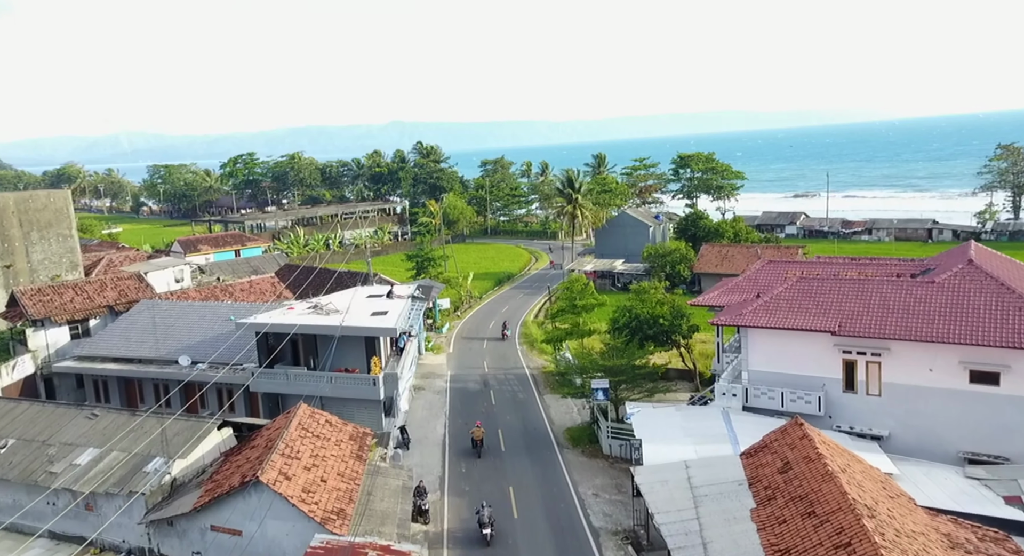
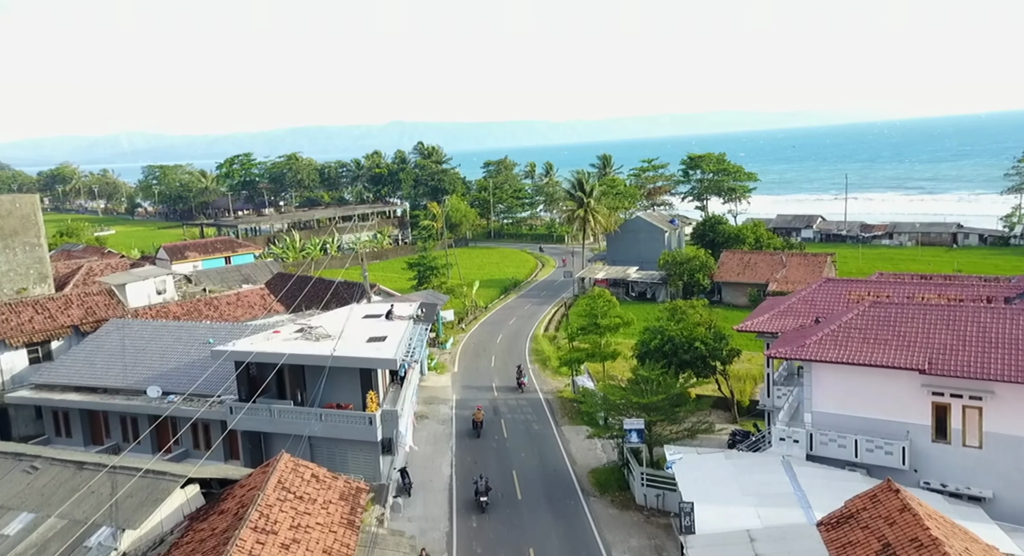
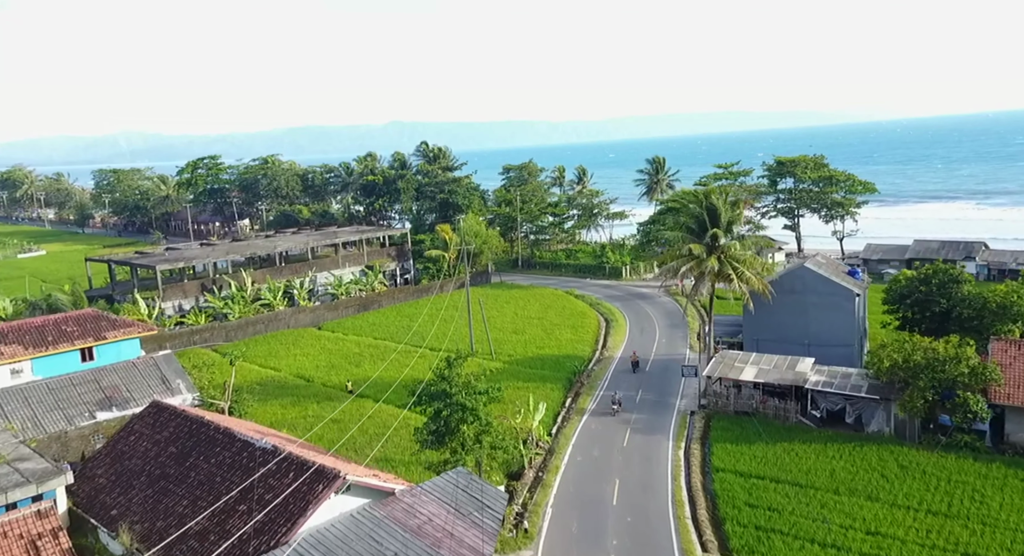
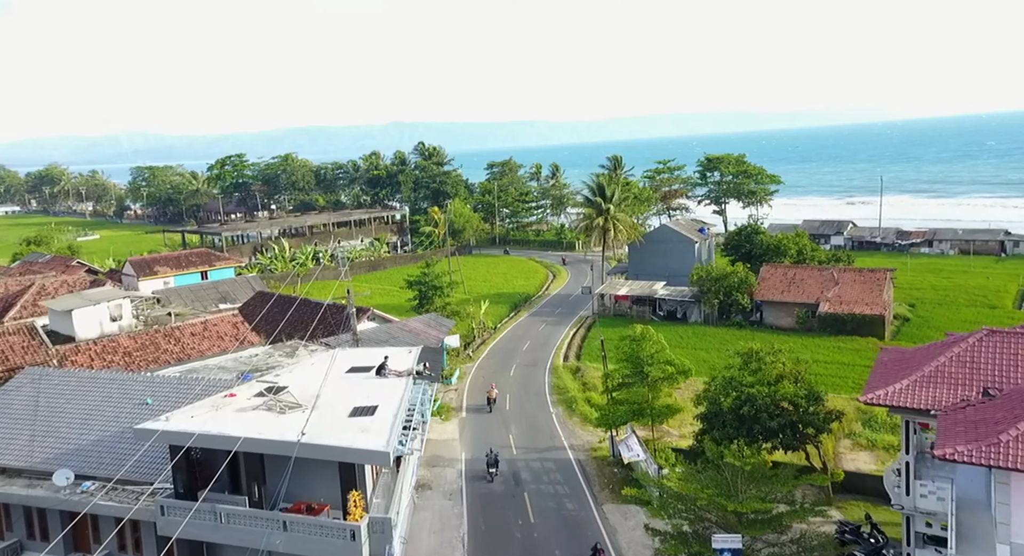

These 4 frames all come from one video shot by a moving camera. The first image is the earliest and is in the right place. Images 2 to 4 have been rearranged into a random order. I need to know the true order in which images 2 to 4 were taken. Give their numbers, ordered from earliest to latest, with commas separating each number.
2, 4, 3
